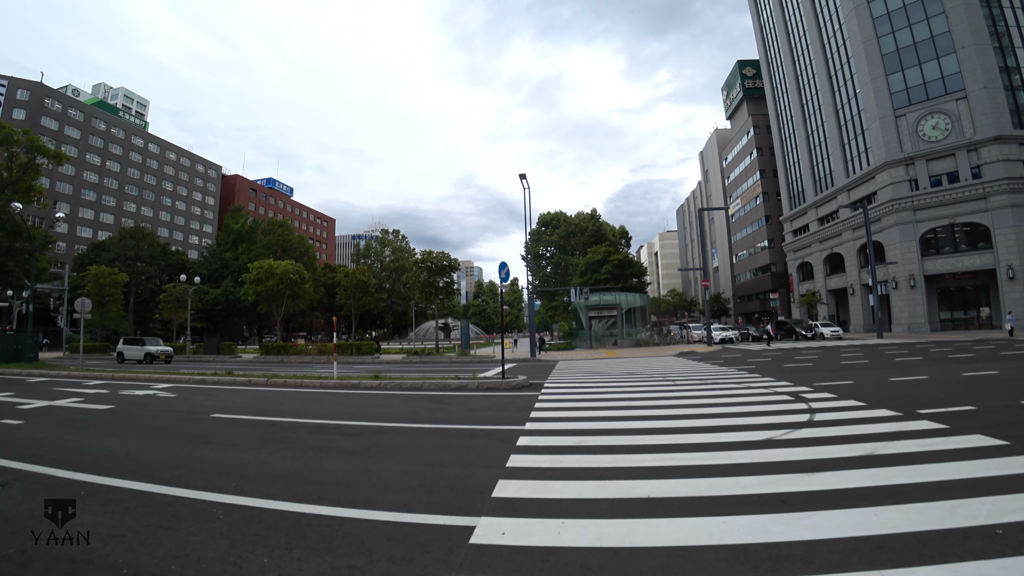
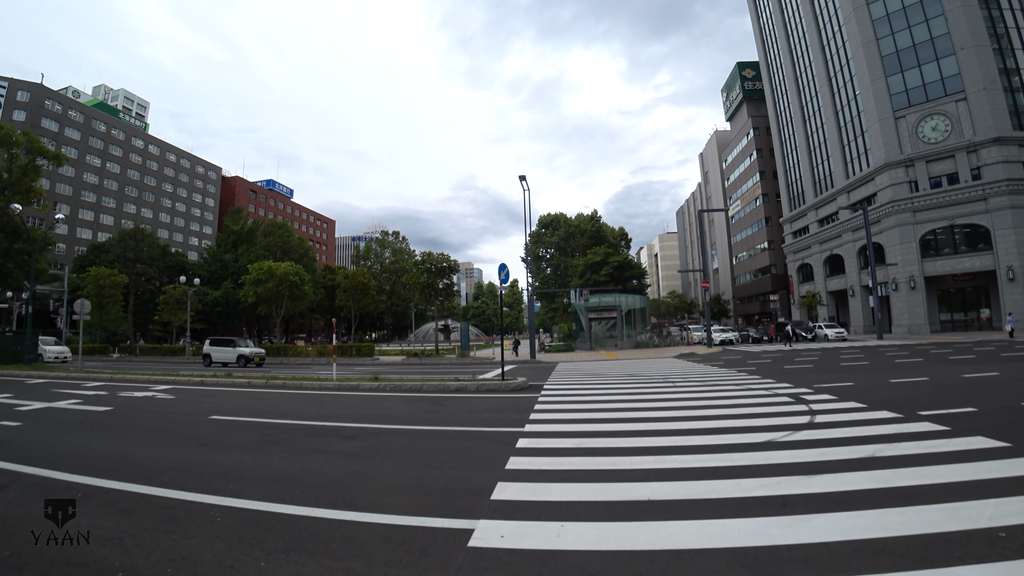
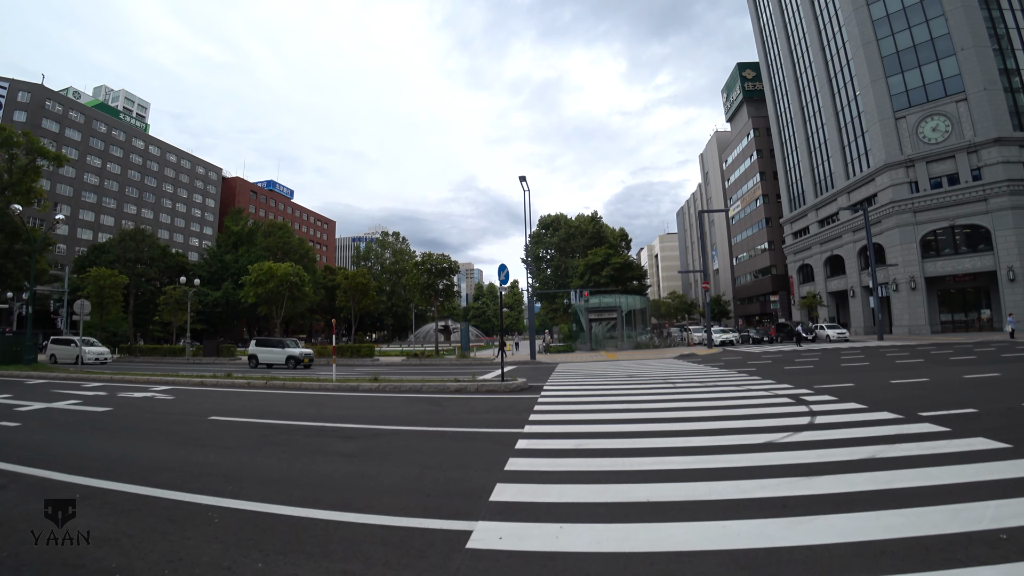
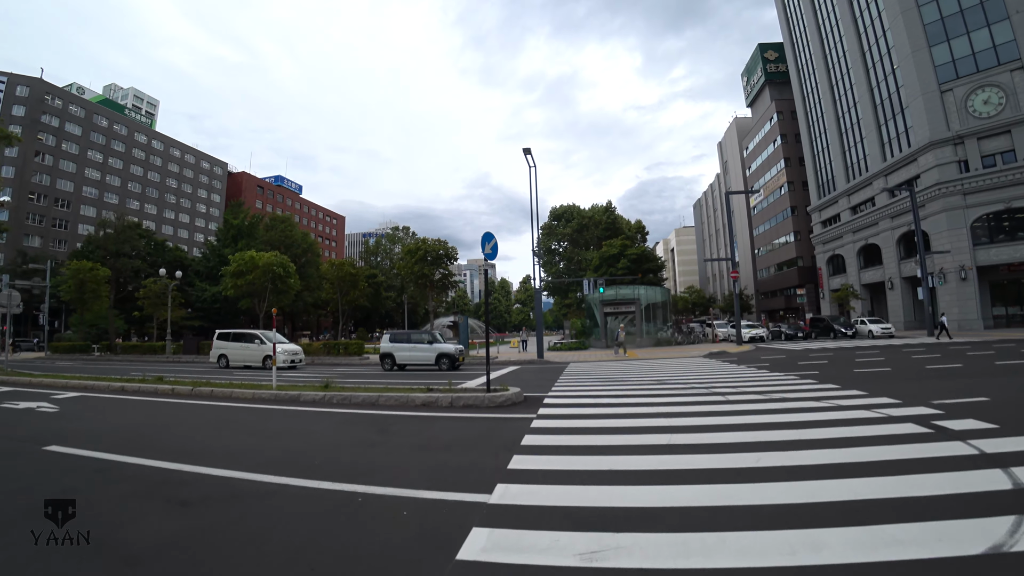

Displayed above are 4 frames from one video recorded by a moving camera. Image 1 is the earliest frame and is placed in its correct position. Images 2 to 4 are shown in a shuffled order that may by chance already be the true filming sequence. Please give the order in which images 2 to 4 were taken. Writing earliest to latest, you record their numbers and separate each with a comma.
2, 3, 4
